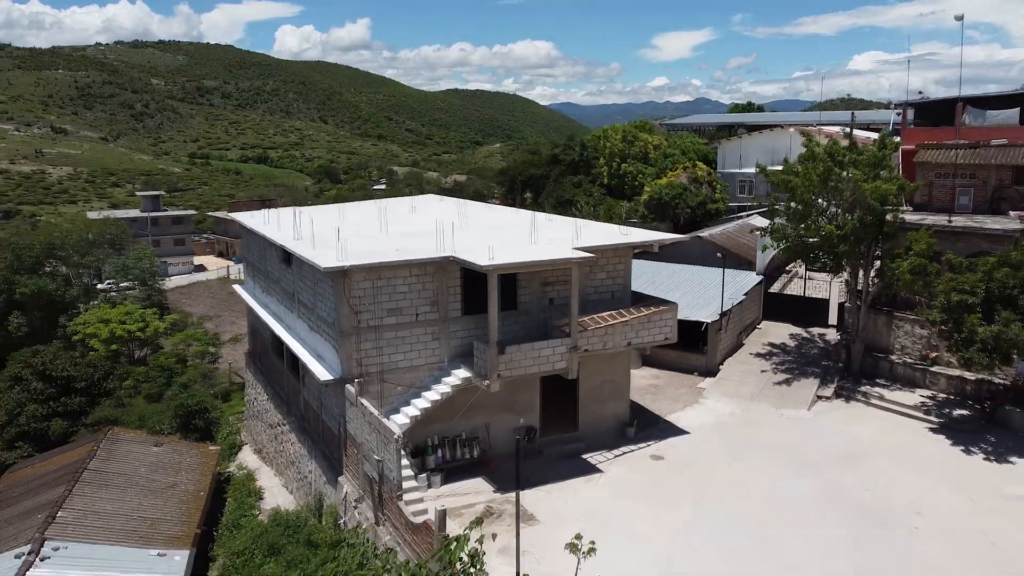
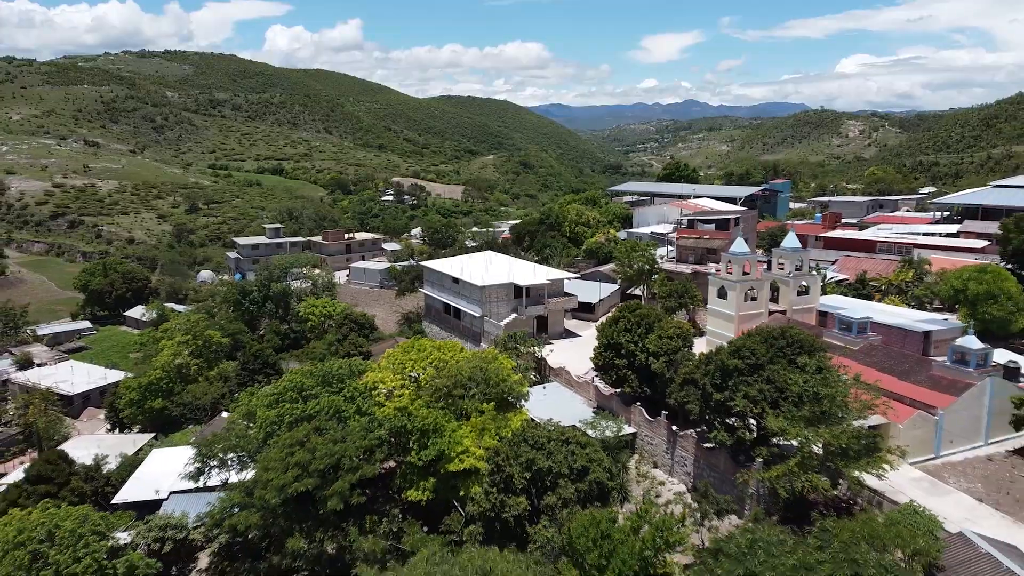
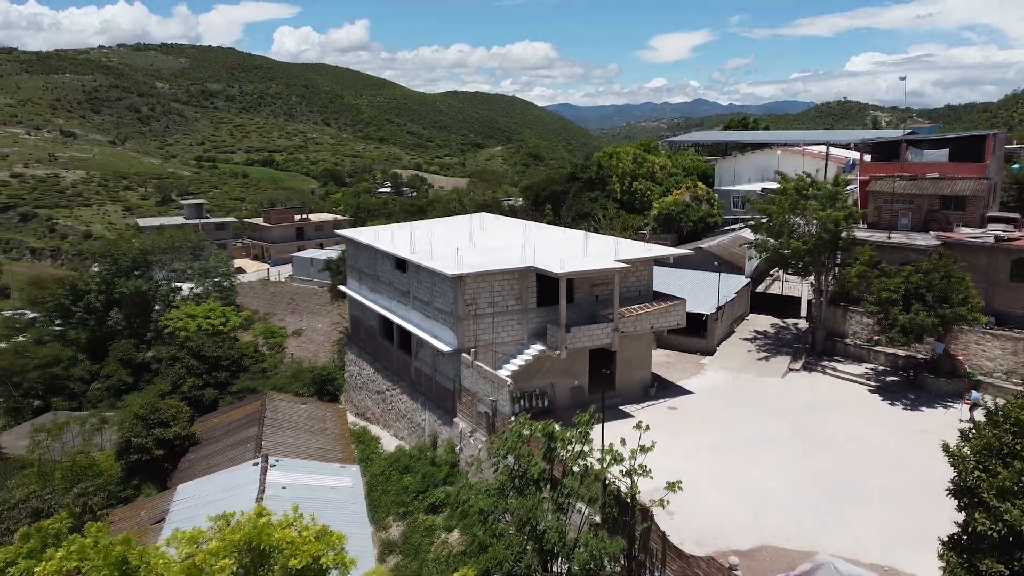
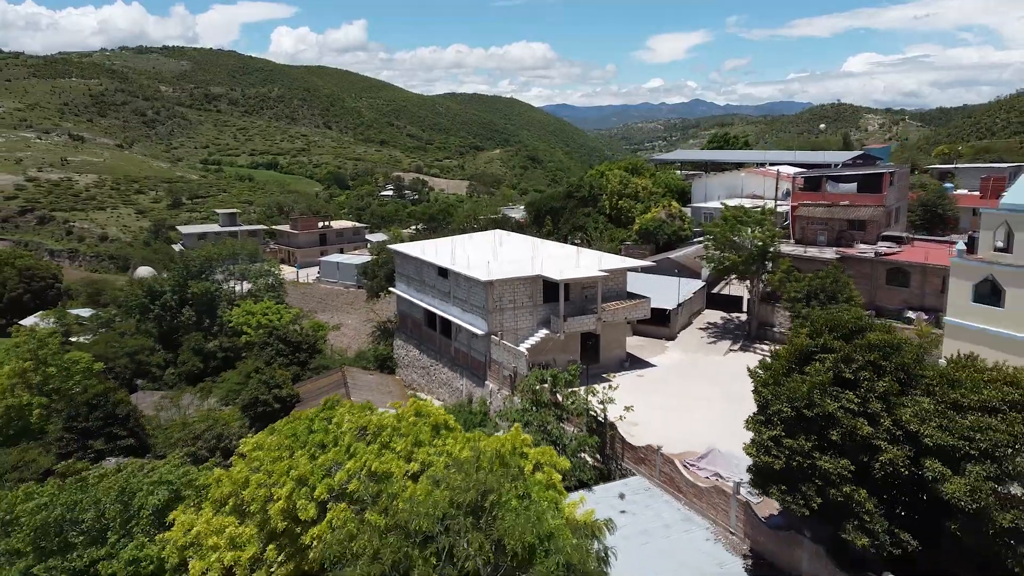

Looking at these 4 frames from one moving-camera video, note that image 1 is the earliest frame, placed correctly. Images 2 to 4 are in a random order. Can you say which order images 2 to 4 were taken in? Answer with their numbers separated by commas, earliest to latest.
3, 4, 2
